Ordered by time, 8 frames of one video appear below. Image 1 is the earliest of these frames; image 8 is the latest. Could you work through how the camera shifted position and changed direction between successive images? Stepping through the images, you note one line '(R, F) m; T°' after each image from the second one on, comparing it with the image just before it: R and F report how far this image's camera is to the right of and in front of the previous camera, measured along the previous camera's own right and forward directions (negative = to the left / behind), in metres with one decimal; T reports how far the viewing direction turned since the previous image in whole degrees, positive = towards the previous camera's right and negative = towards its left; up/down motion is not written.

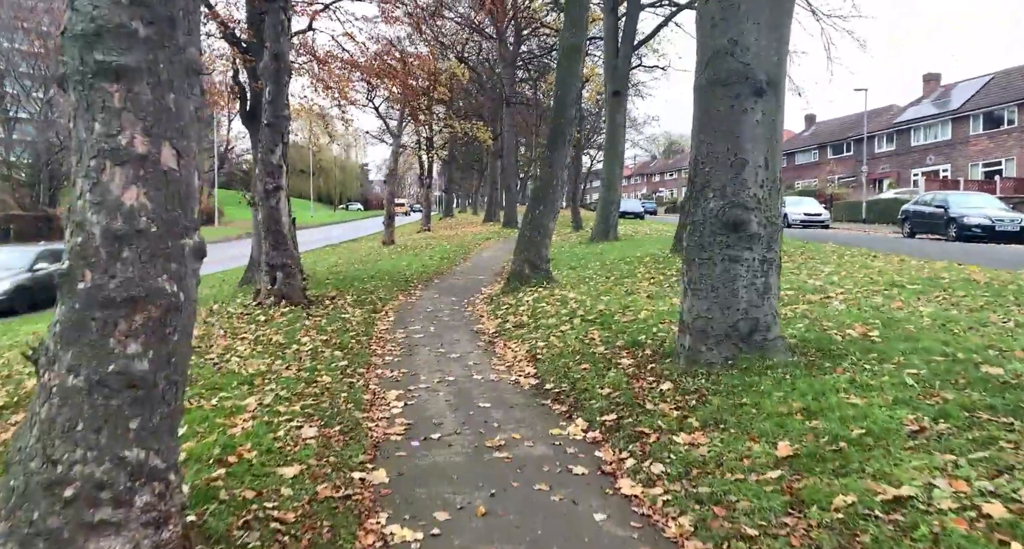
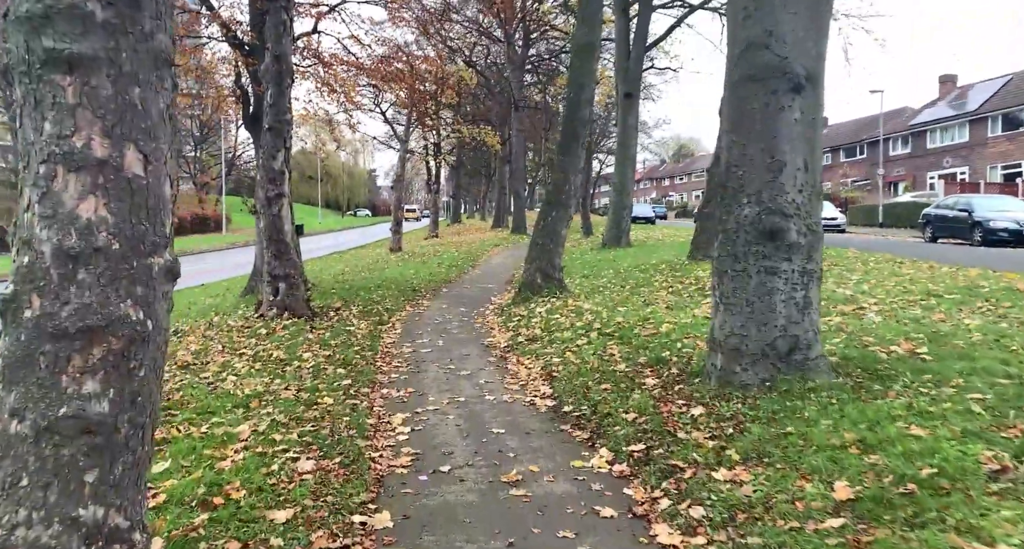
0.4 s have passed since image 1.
(-0.1, +0.4) m; -1°
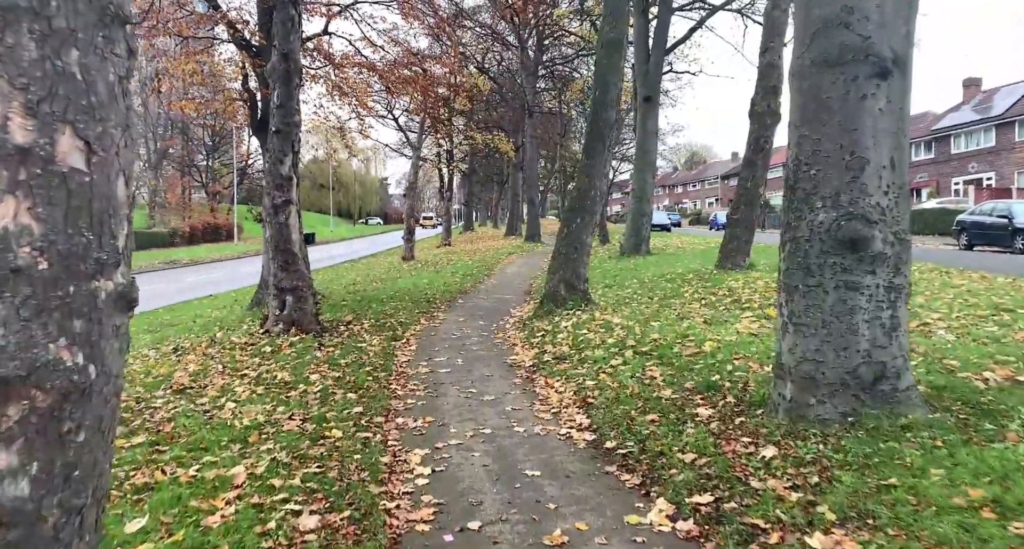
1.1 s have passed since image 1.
(-0.2, +0.7) m; -1°
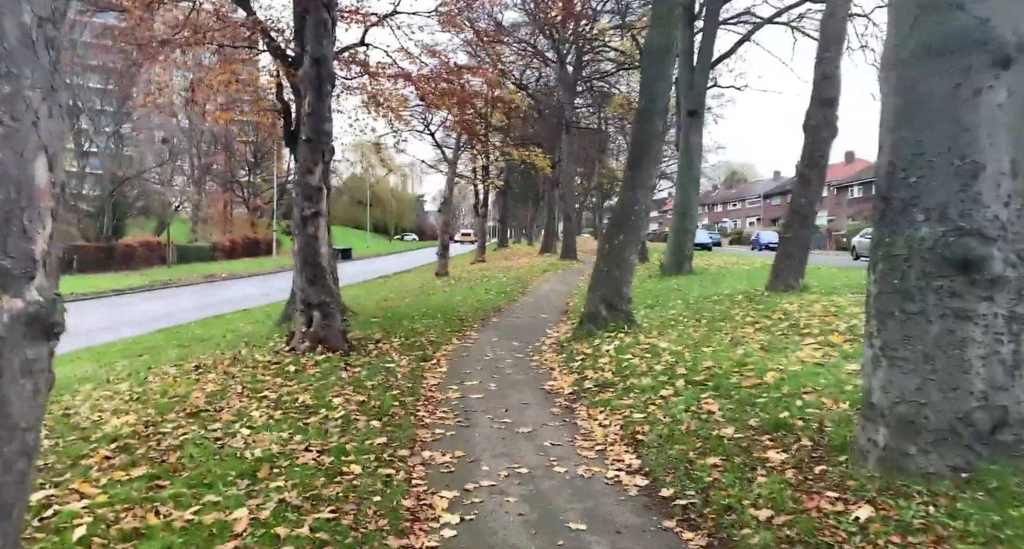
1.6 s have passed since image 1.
(-0.1, +0.6) m; -3°
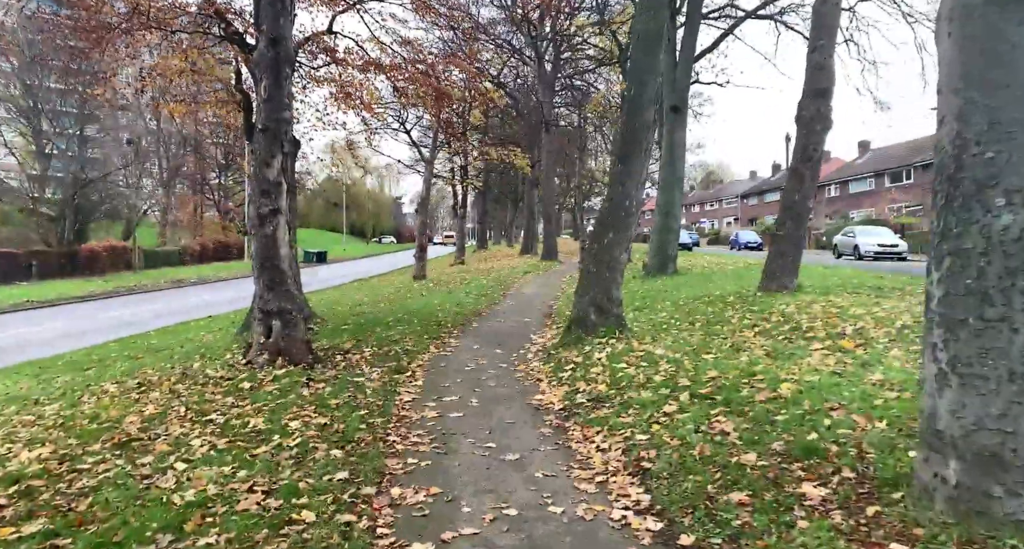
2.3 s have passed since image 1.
(0.0, +0.8) m; +2°
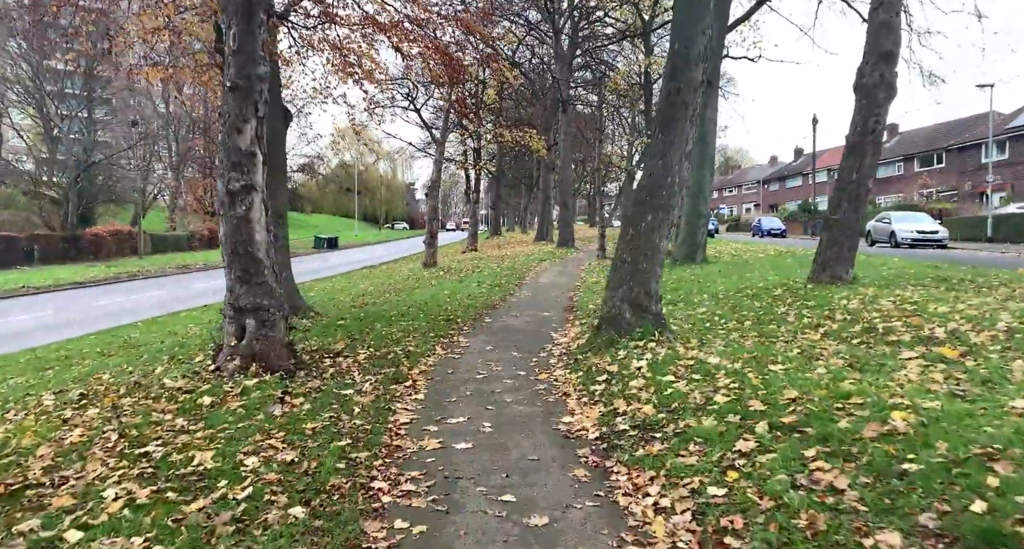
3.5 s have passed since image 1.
(-0.1, +1.4) m; -1°
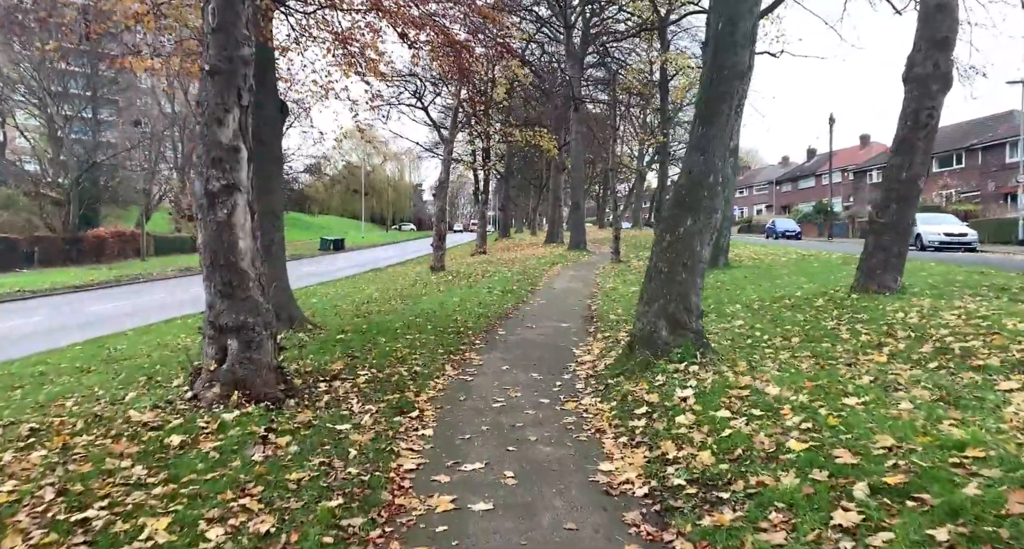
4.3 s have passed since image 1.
(-0.1, +0.9) m; -1°
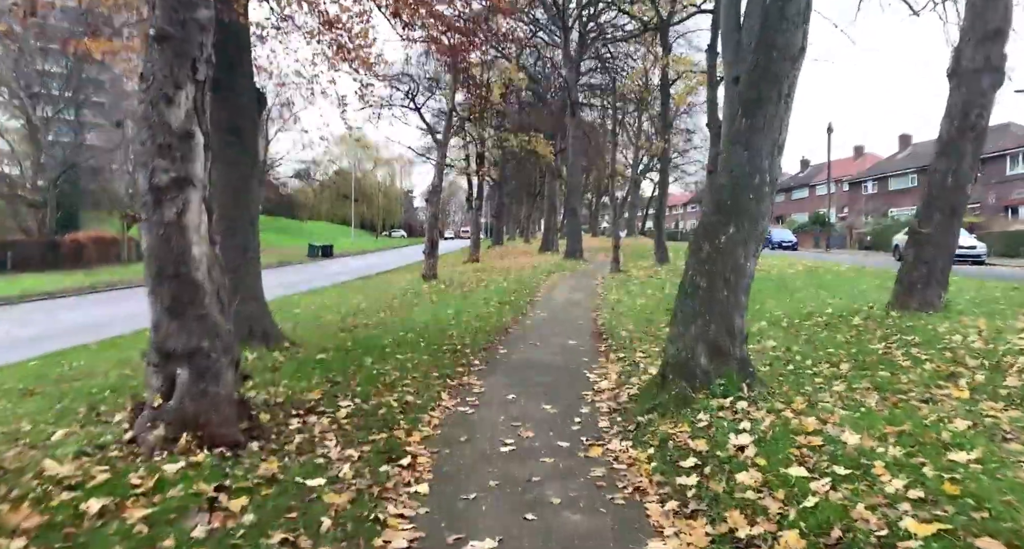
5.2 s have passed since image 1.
(-0.2, +1.1) m; +1°
